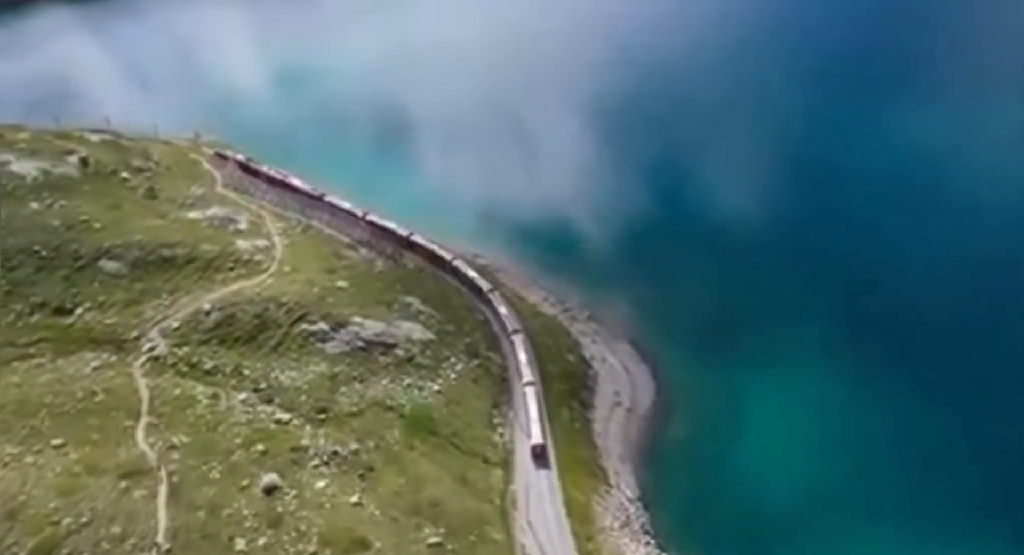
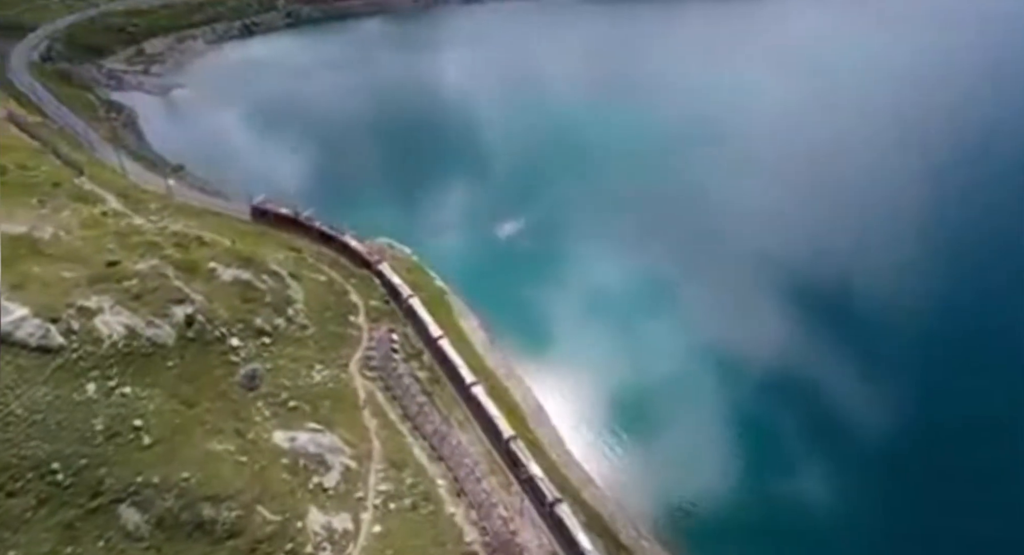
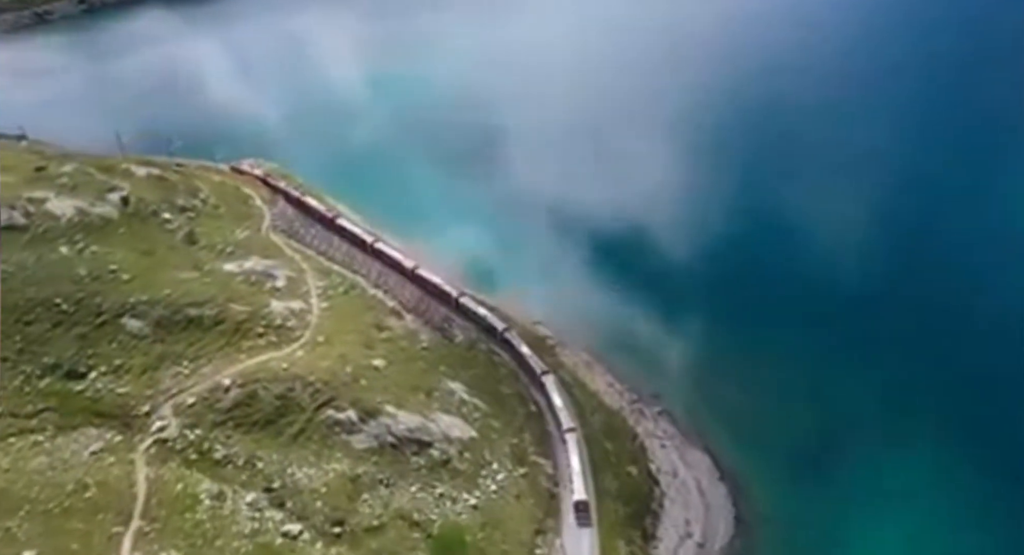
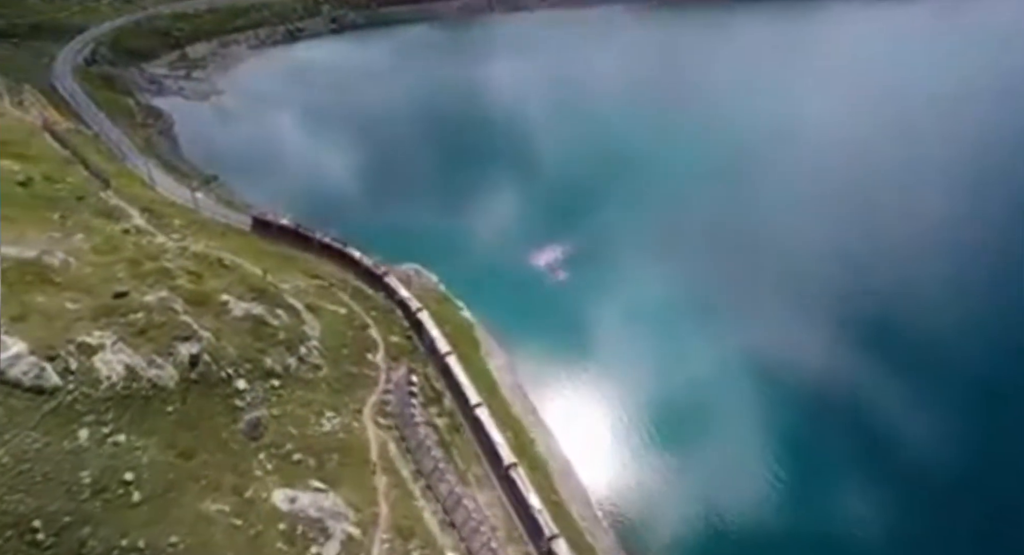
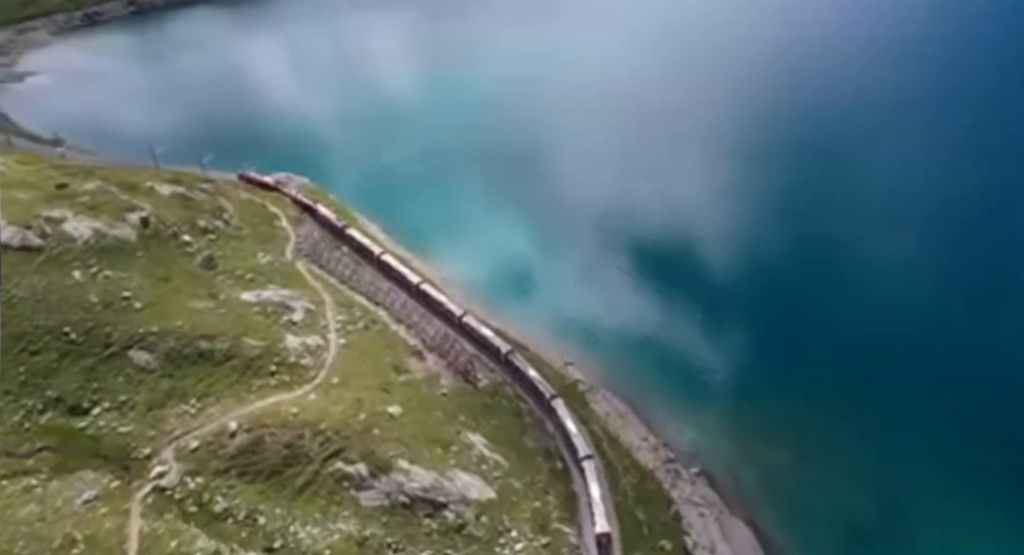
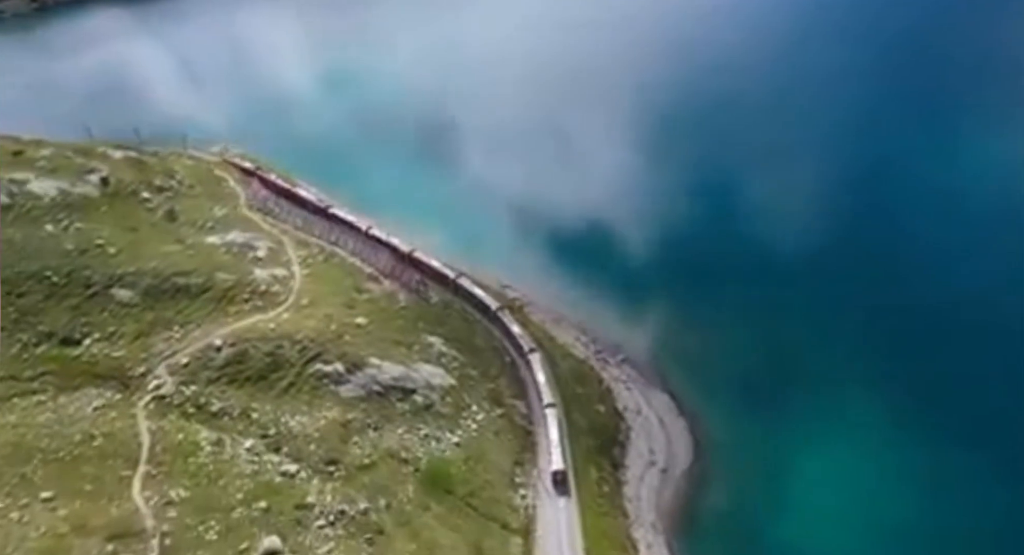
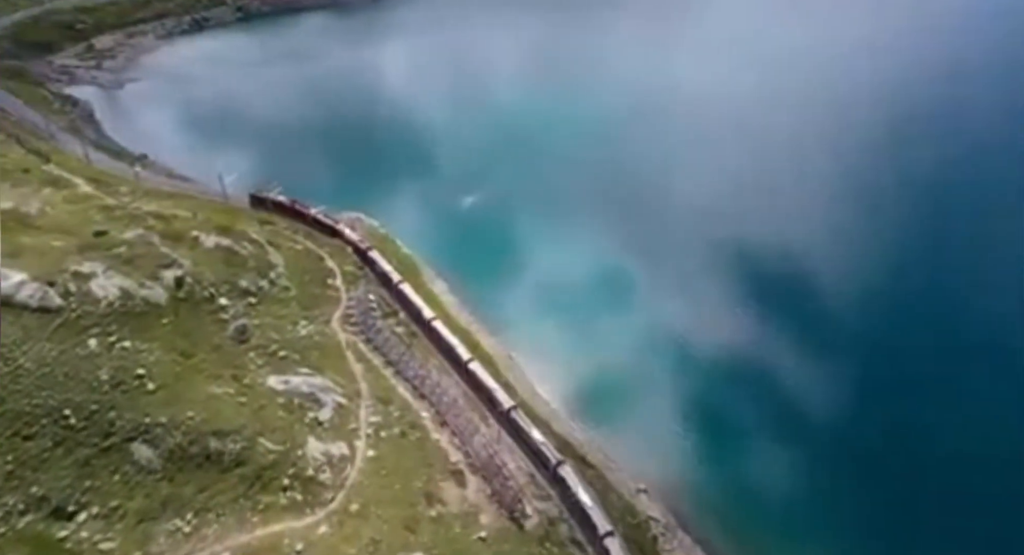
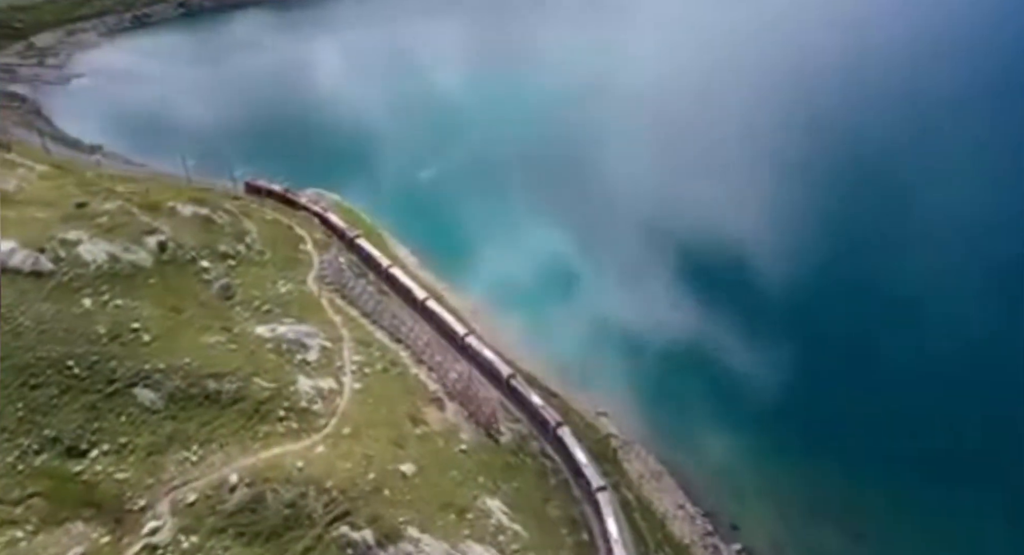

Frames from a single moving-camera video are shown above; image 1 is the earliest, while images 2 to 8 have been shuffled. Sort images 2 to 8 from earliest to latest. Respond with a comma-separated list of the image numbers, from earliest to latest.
6, 3, 5, 8, 7, 2, 4
